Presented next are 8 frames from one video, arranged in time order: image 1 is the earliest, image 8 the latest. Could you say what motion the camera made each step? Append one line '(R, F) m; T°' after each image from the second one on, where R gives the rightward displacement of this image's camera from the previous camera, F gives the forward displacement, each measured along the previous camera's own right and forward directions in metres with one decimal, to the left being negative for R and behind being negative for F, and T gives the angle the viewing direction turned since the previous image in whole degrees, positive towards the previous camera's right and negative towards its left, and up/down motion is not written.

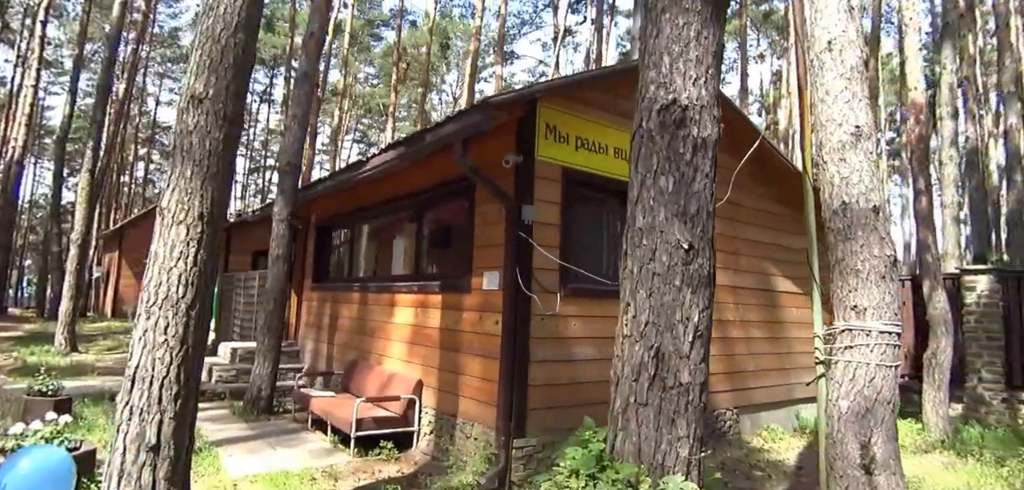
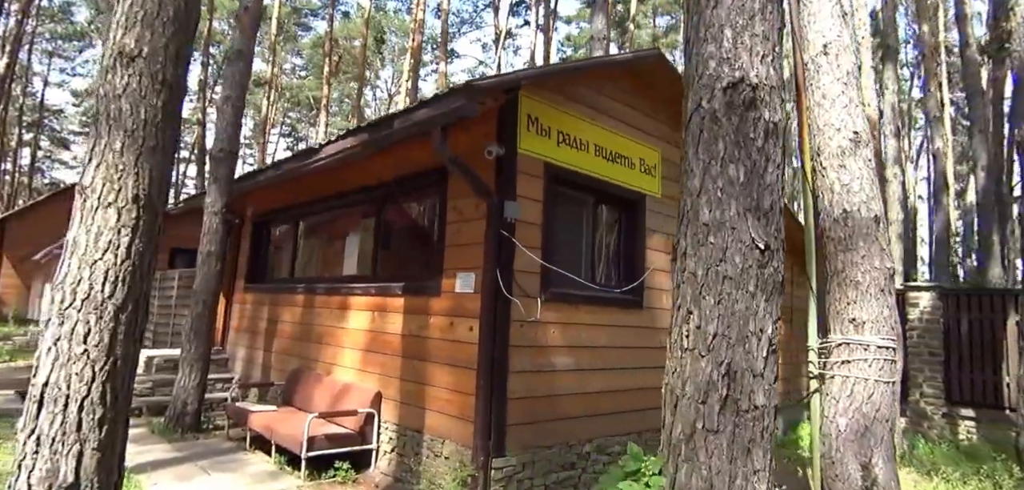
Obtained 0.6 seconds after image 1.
(-0.4, +0.5) m; +7°
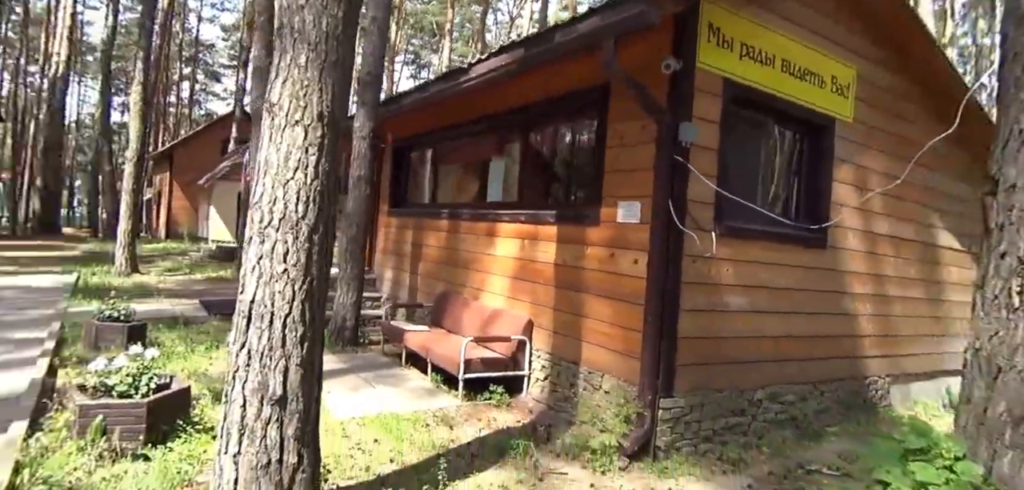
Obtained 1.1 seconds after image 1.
(-0.4, +0.3) m; -10°
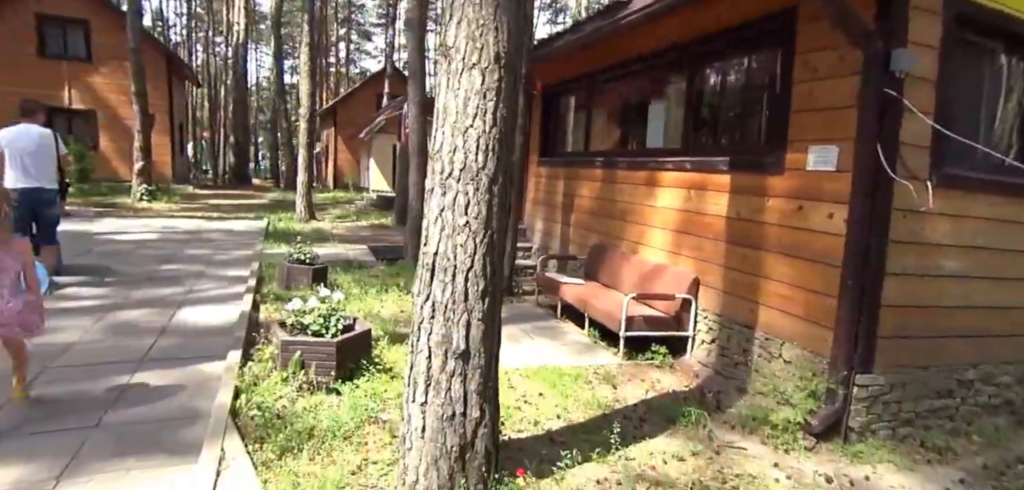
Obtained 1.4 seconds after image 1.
(-0.2, +0.2) m; -13°
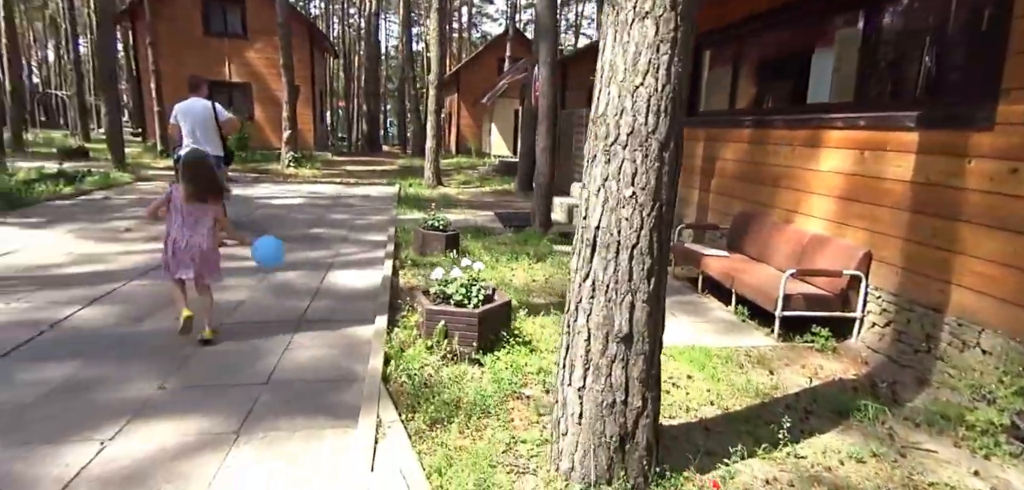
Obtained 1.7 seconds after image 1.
(-0.2, +0.2) m; -11°
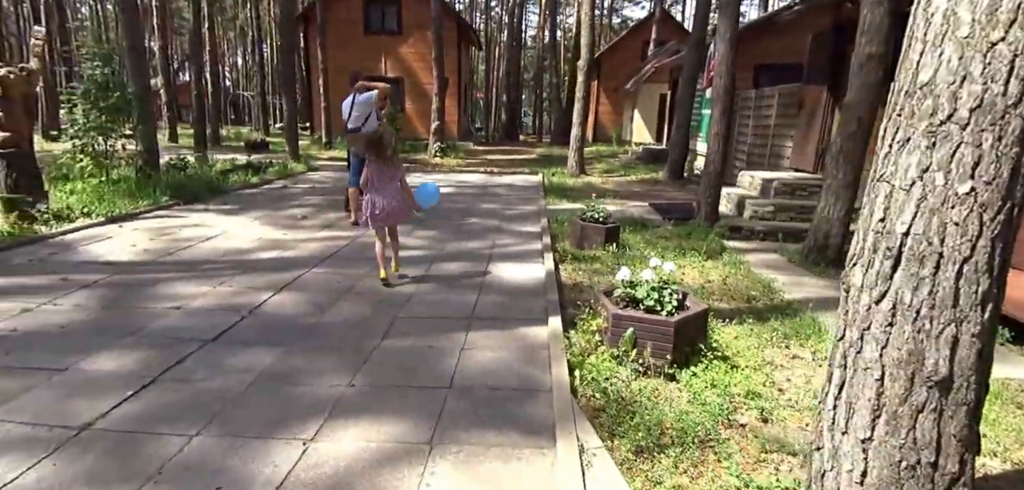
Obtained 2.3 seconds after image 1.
(-0.4, +0.3) m; -13°
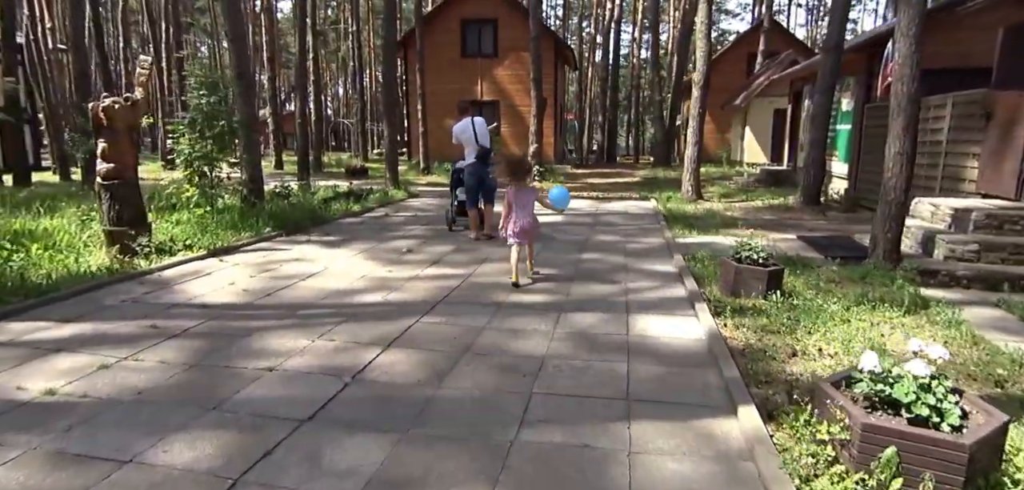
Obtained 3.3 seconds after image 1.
(-0.5, +0.9) m; -8°
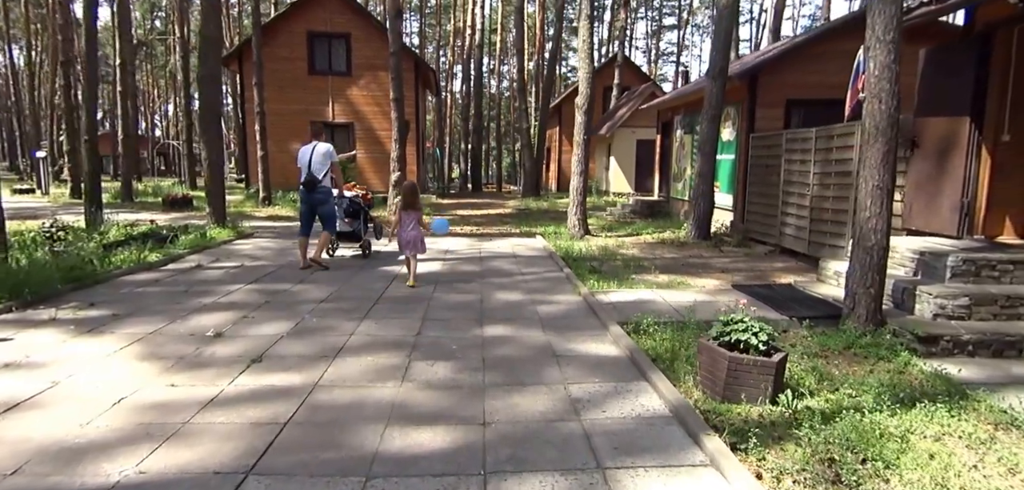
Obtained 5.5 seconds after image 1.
(-0.1, +2.1) m; +13°
